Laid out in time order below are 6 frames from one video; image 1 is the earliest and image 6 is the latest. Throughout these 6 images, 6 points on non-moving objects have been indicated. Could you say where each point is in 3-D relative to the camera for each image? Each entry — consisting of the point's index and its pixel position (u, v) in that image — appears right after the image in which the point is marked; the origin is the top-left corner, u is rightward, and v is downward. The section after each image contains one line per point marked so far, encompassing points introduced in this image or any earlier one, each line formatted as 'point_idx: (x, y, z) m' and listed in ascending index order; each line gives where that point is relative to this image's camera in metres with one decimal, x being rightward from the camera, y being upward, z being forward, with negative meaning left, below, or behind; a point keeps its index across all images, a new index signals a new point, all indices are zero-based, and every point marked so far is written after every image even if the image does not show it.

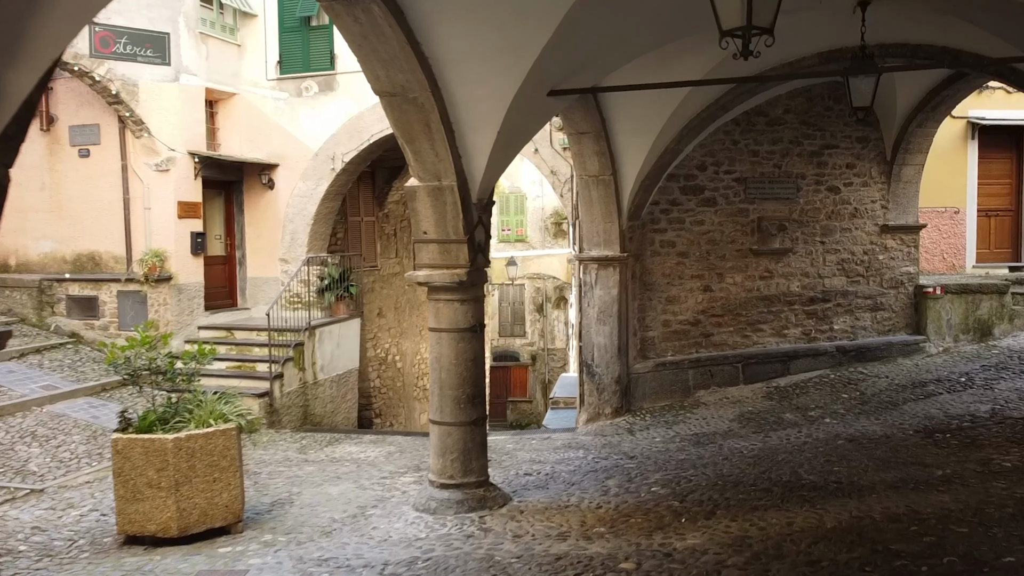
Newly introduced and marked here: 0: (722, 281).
0: (+2.0, +0.1, +7.2) m
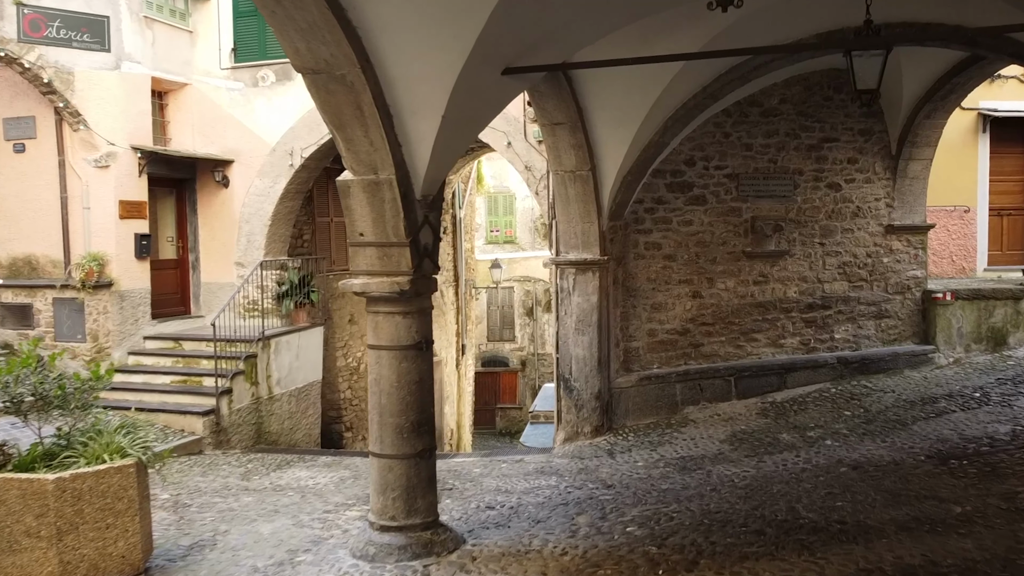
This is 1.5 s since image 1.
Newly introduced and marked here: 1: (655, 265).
0: (+1.8, 0.0, +6.6) m
1: (+1.2, +0.2, +6.5) m
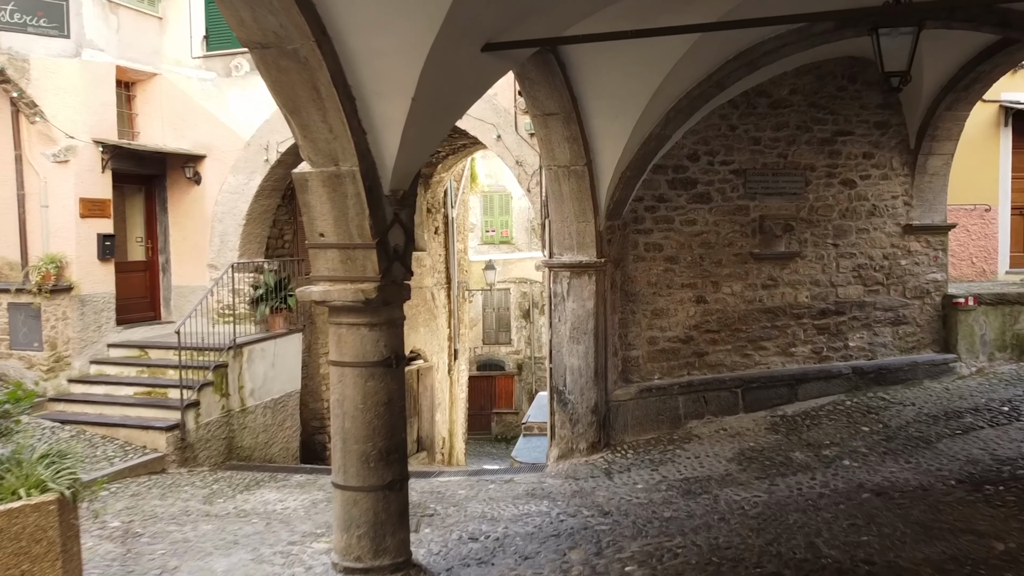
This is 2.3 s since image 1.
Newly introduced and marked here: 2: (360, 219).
0: (+1.7, 0.0, +6.1) m
1: (+1.2, +0.2, +6.0) m
2: (-0.7, +0.3, +3.2) m
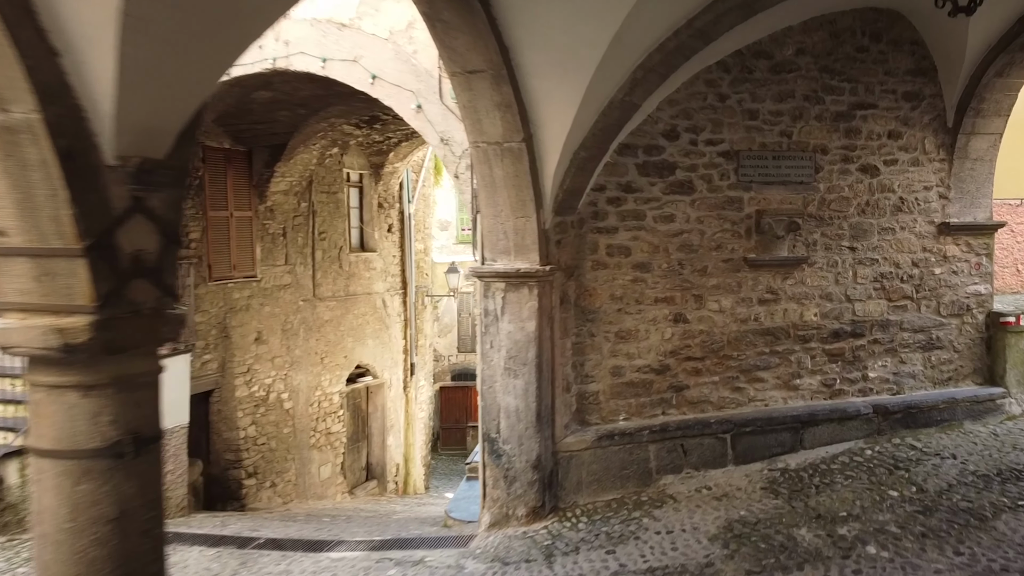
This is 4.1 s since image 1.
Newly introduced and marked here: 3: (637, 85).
0: (+1.2, -0.1, +4.8) m
1: (+0.7, +0.1, +4.6) m
2: (-1.1, +0.2, +1.8) m
3: (+0.7, +1.1, +4.1) m
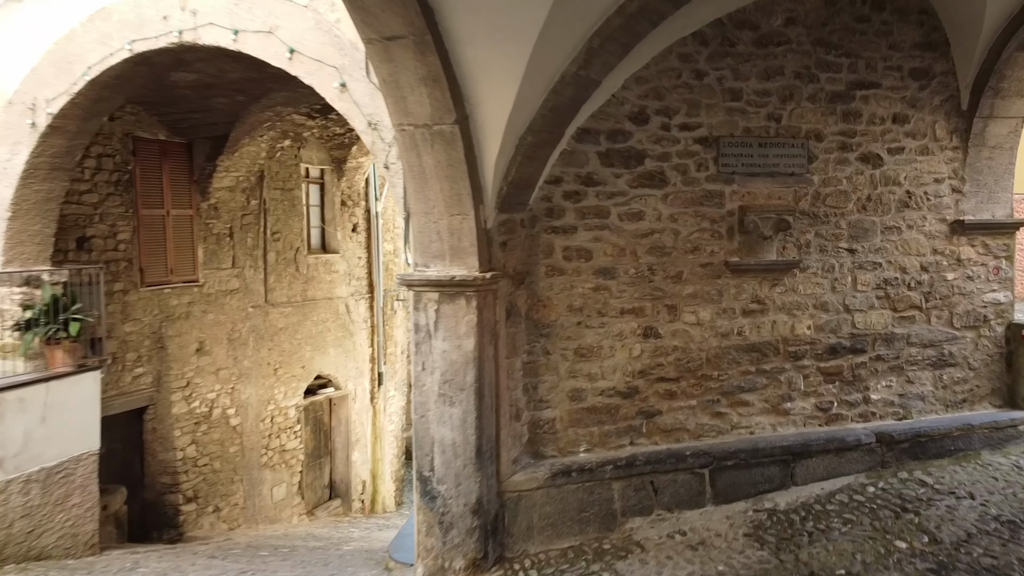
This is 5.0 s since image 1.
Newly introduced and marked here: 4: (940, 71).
0: (+0.9, -0.2, +4.1) m
1: (+0.4, 0.0, +4.0) m
2: (-1.4, +0.1, +1.1) m
3: (+0.4, +1.1, +3.4) m
4: (+2.5, +1.3, +4.3) m
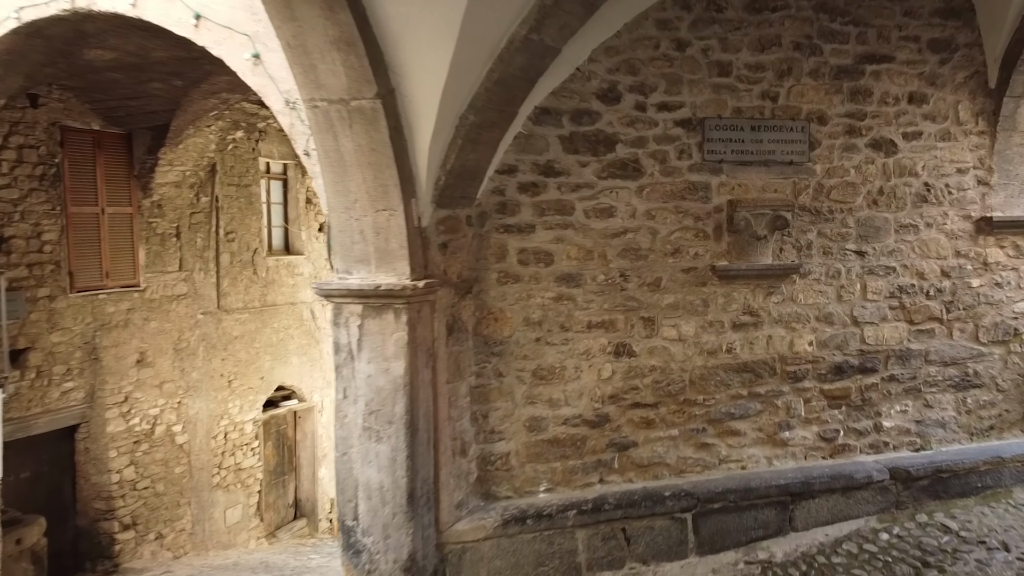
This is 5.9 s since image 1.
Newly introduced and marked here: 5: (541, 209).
0: (+0.7, -0.2, +3.5) m
1: (+0.1, 0.0, +3.3) m
2: (-1.7, +0.1, +0.5) m
3: (+0.1, +1.0, +2.8) m
4: (+2.3, +1.2, +3.7) m
5: (+0.1, +0.4, +3.3) m
